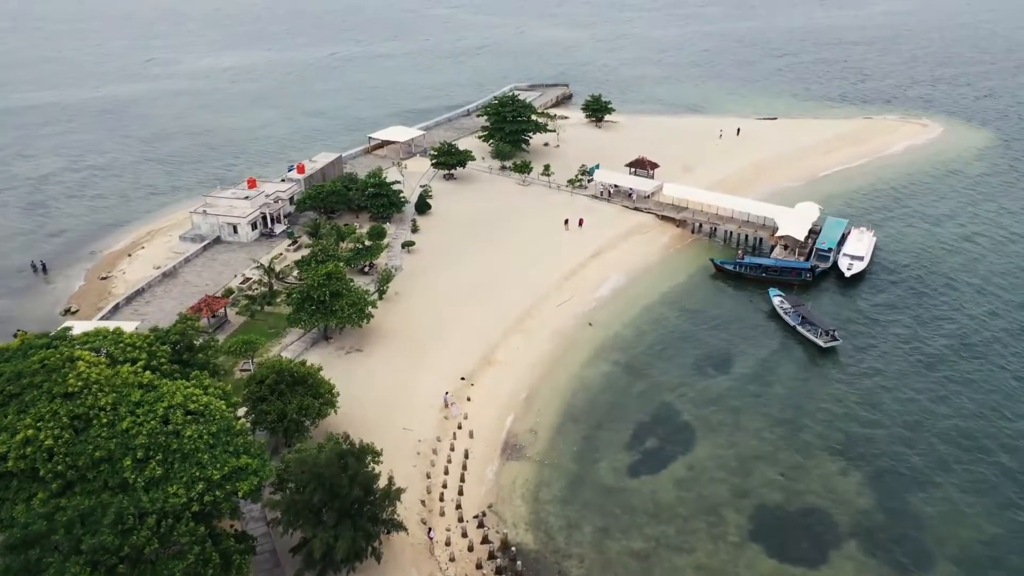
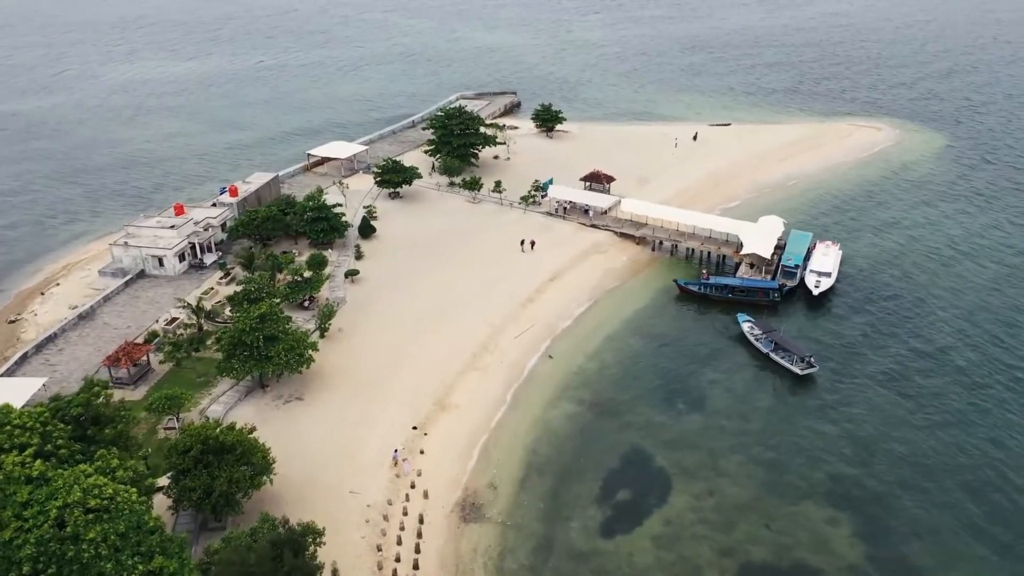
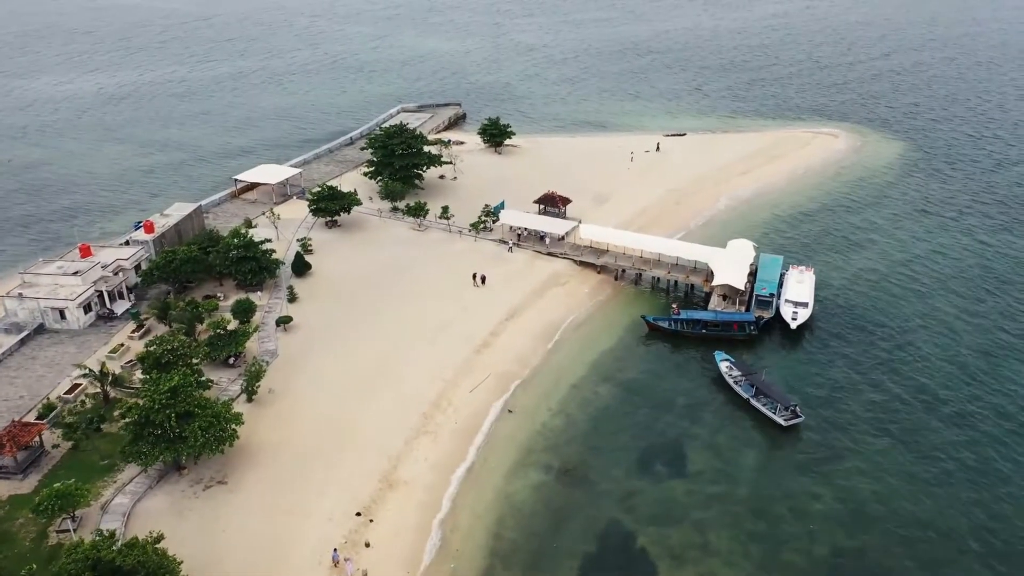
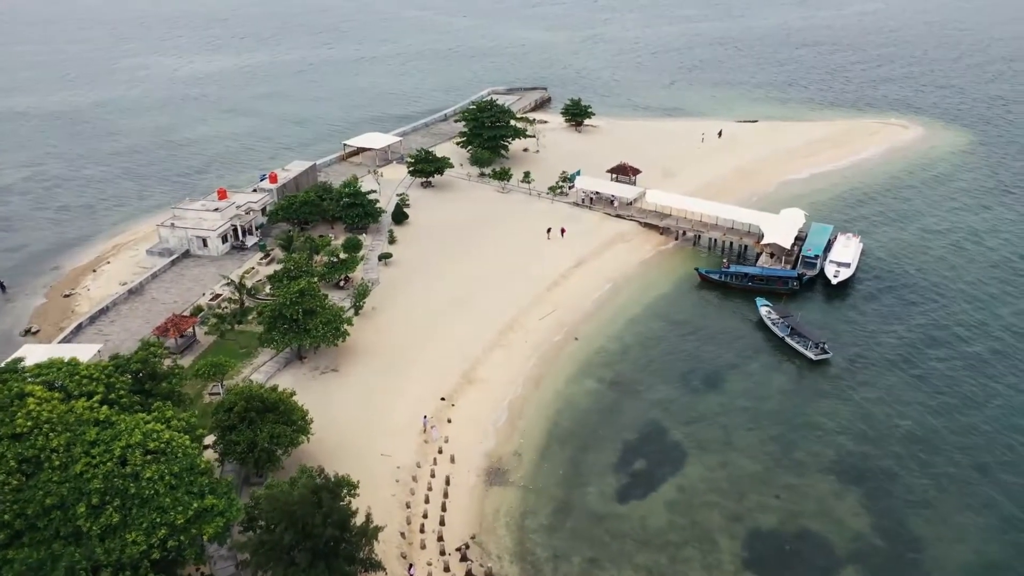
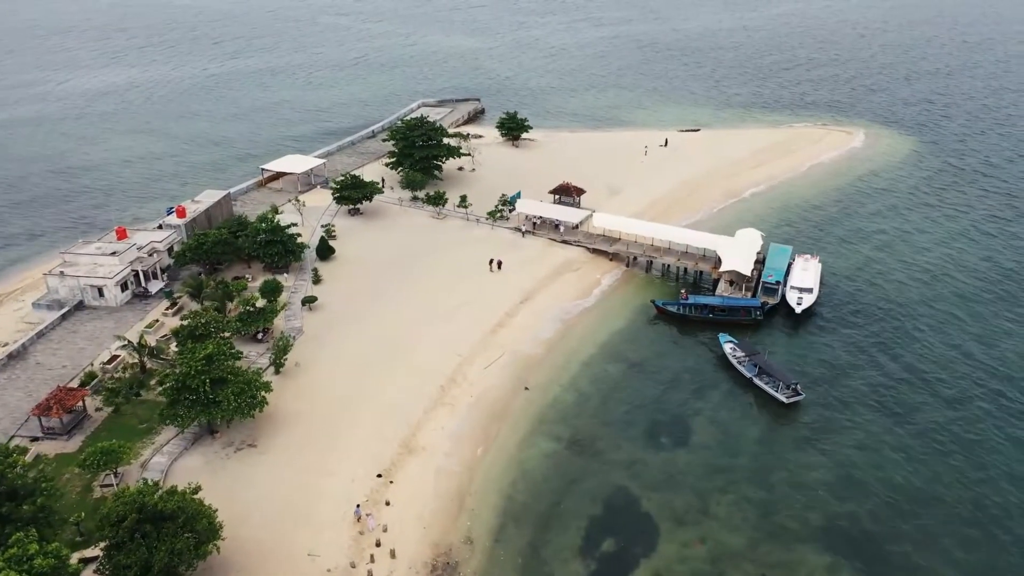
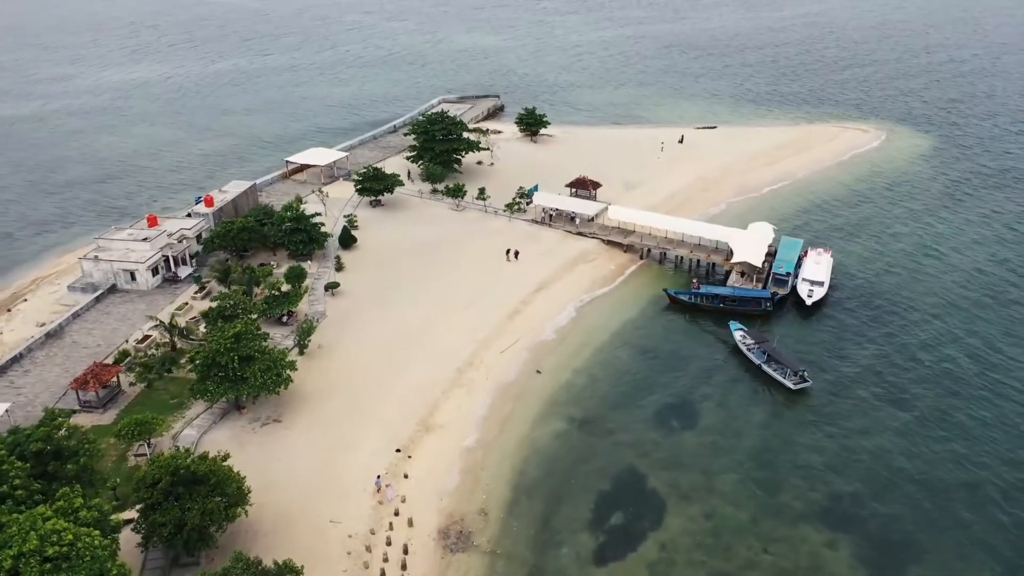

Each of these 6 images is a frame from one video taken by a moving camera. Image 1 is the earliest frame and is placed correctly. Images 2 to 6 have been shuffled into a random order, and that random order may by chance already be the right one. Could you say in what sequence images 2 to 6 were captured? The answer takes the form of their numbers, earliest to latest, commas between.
4, 2, 6, 5, 3
